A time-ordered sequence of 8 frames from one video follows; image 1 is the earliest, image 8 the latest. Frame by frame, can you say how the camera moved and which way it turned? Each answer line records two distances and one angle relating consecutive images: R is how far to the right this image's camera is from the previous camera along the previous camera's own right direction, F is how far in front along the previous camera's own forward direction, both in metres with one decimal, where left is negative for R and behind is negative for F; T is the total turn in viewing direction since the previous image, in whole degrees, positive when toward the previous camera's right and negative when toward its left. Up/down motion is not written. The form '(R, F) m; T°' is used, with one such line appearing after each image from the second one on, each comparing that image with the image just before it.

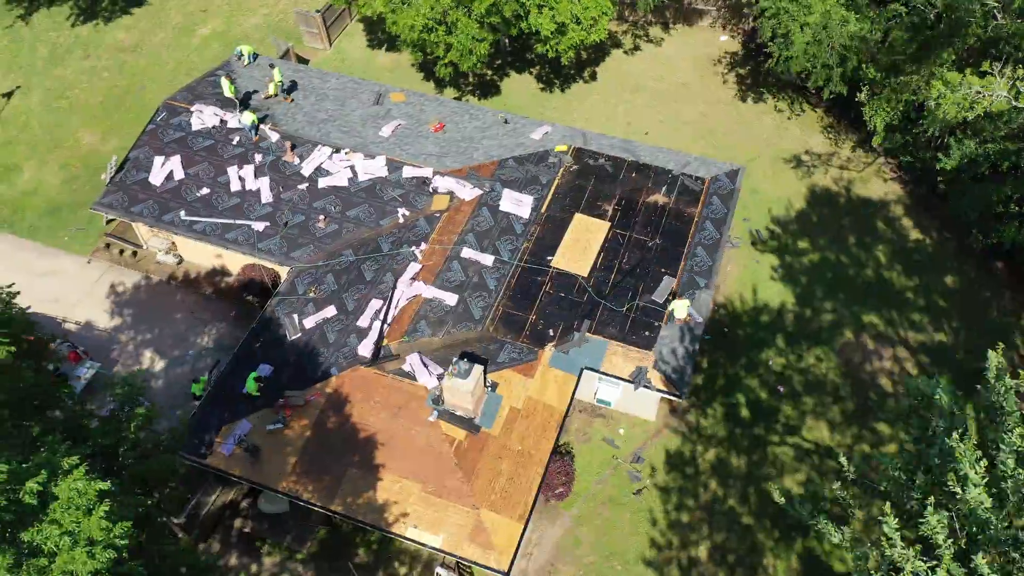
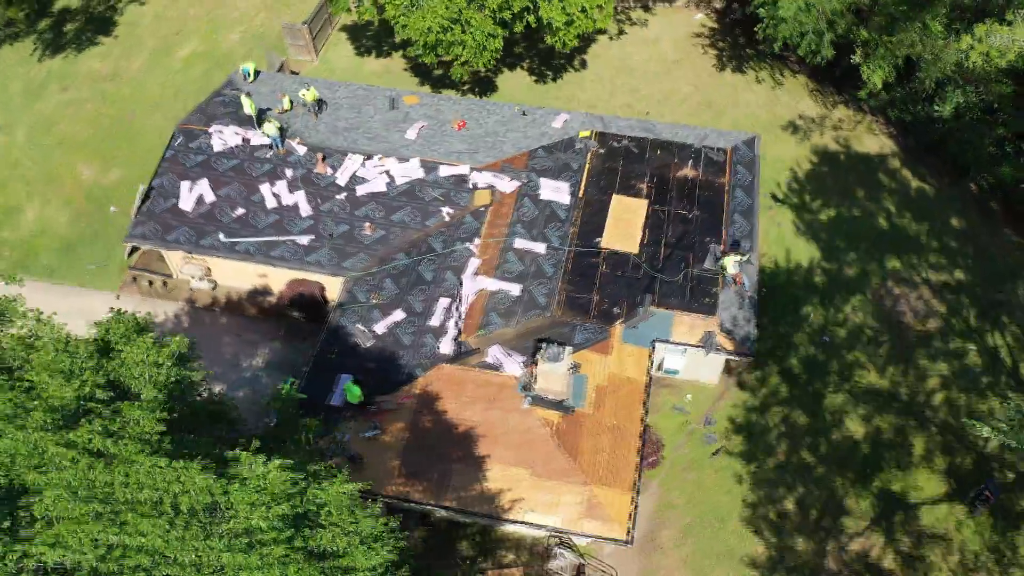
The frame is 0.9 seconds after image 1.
(-3.4, -0.3) m; +5°
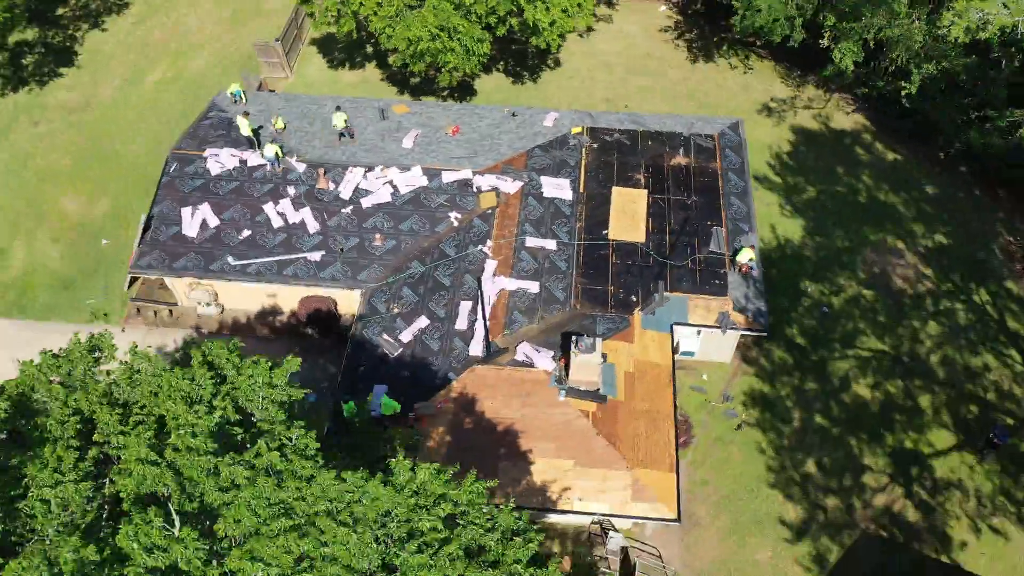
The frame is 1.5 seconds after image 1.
(-1.9, -0.4) m; +4°
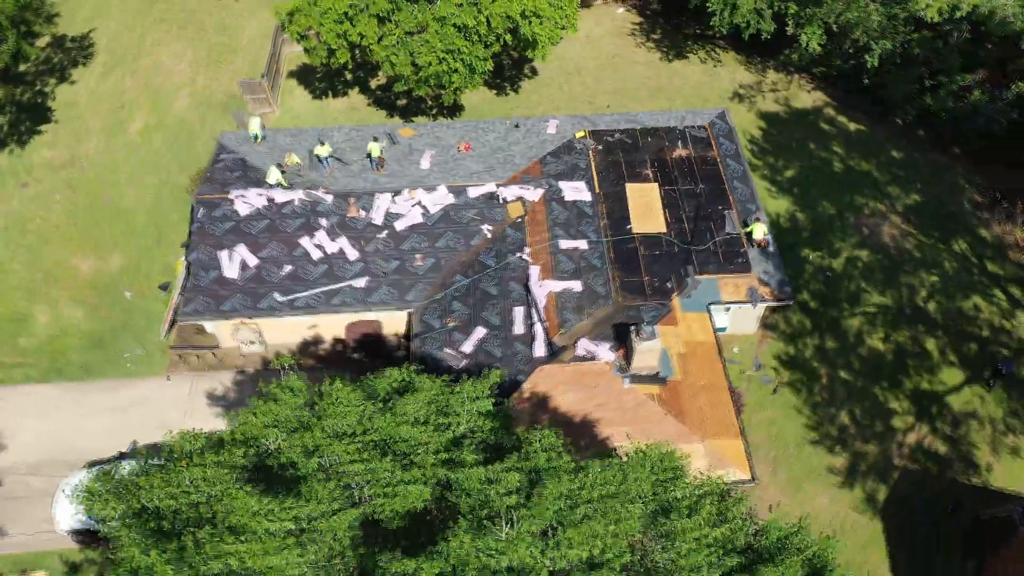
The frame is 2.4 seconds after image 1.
(-3.3, -1.0) m; +6°
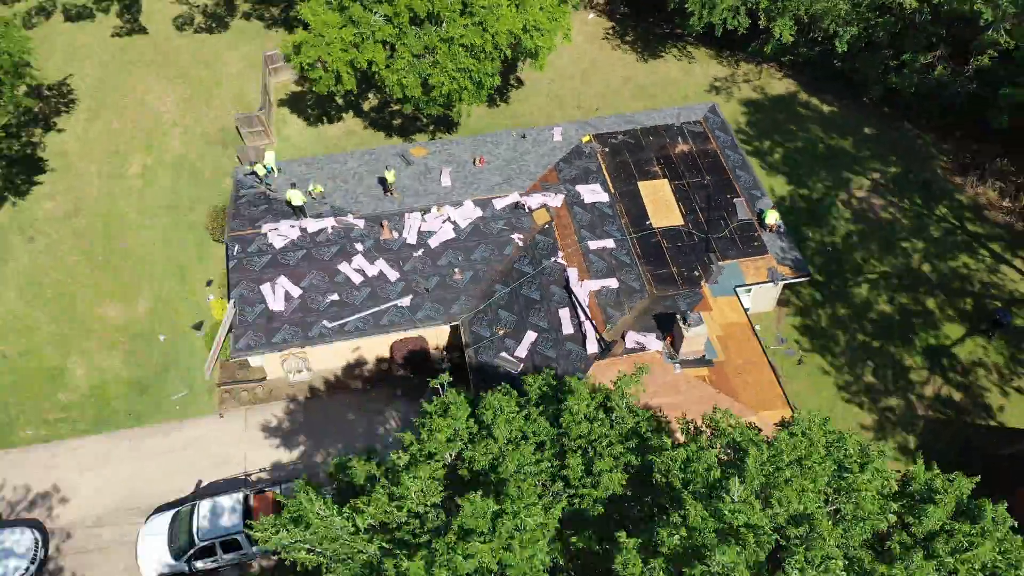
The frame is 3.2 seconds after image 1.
(-2.9, -0.9) m; +5°
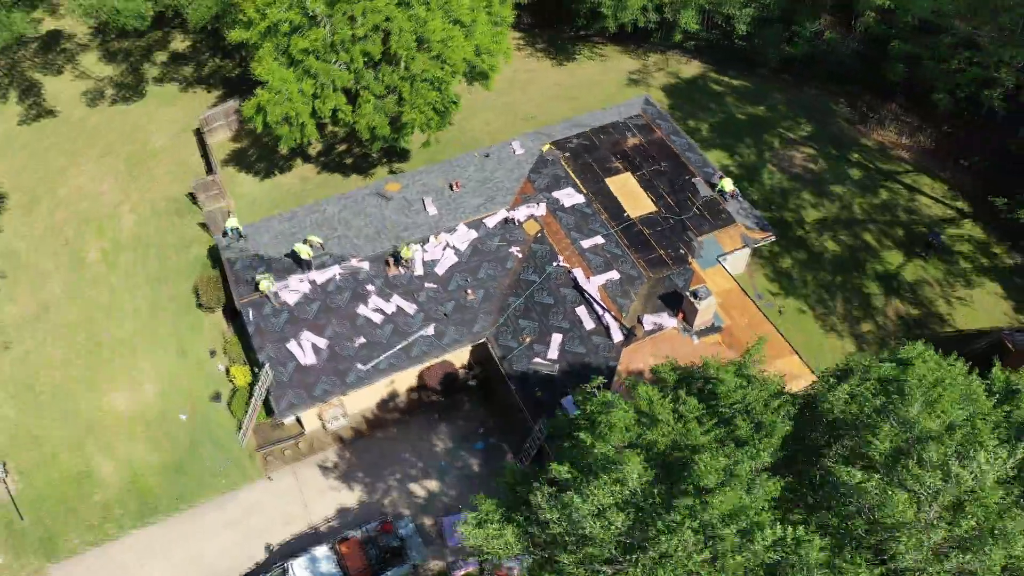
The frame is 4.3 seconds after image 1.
(-4.1, -1.2) m; +9°
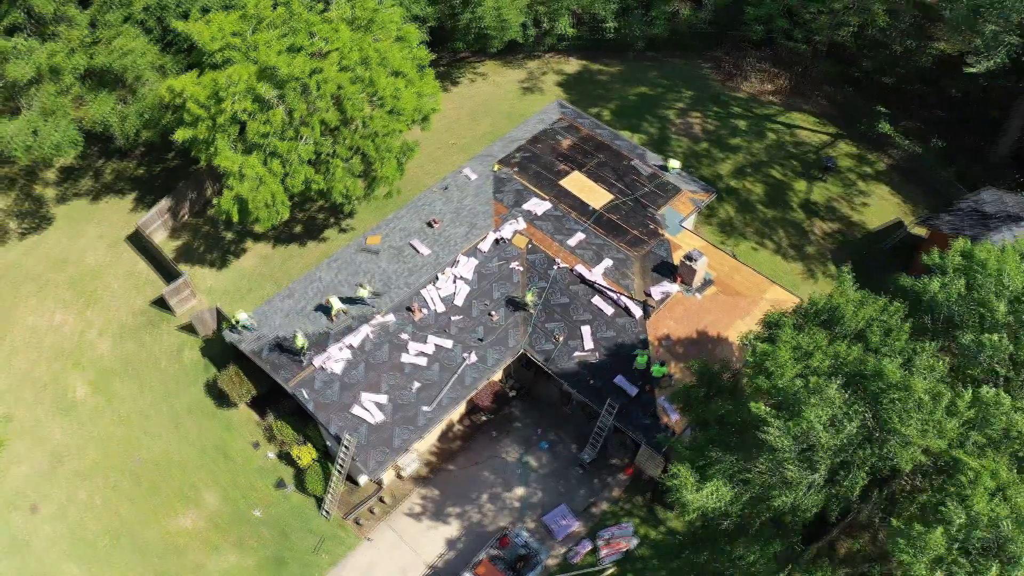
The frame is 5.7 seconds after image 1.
(-6.3, -1.5) m; +13°
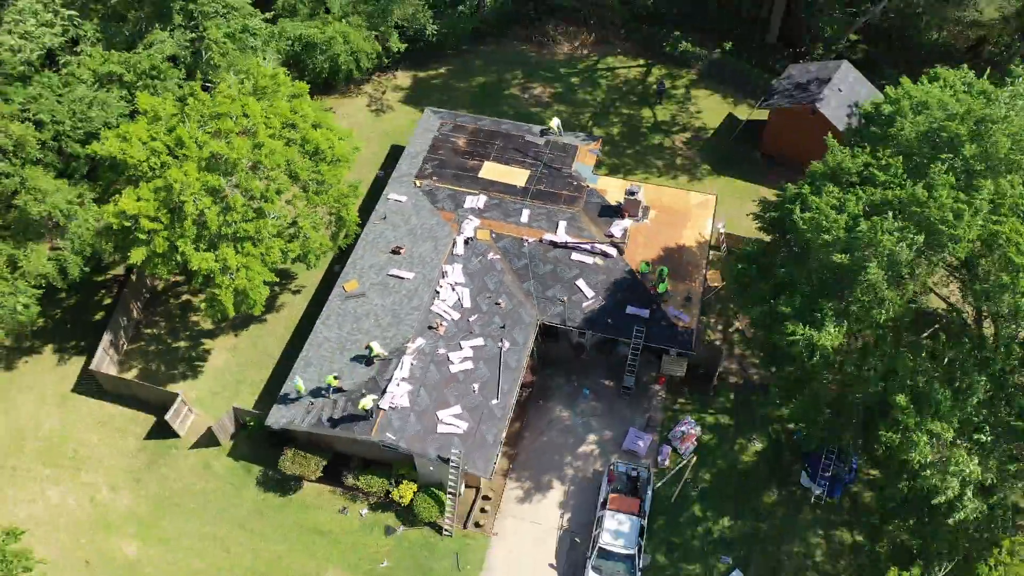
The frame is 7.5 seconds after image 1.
(-9.0, -1.2) m; +18°
